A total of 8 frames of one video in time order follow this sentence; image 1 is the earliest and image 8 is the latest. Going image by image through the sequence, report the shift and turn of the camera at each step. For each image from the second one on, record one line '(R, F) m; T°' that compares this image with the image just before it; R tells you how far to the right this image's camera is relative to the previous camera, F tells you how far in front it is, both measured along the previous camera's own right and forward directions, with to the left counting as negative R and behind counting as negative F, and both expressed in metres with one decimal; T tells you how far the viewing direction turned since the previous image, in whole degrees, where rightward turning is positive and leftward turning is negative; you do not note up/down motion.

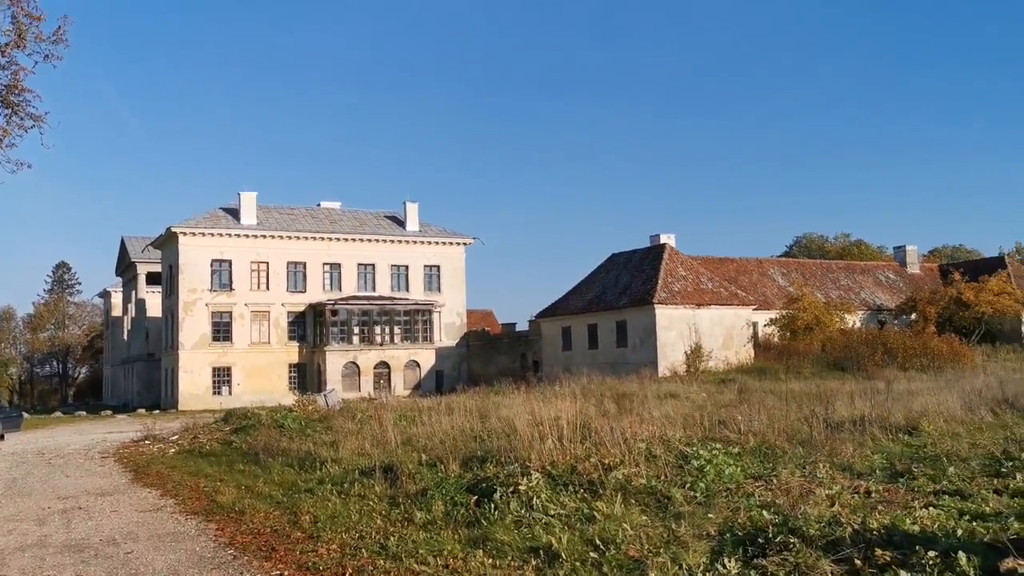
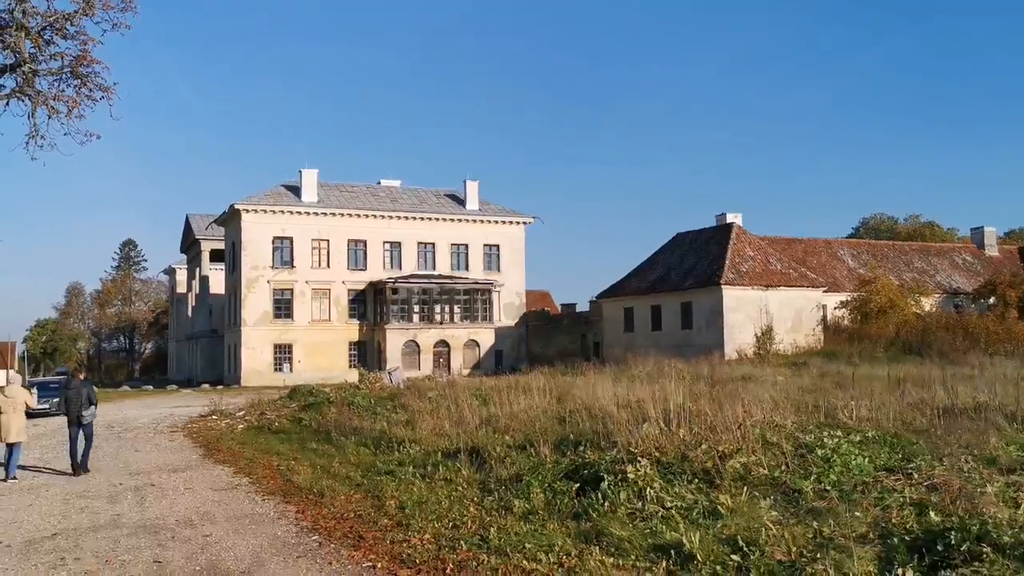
(-0.6, +0.9) m; -4°
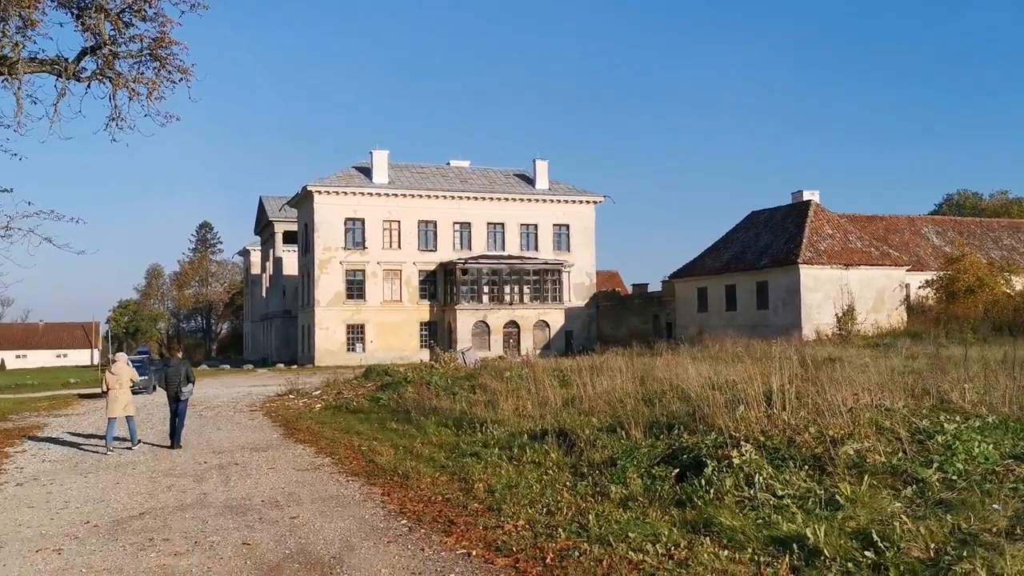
(-0.3, +0.5) m; -4°
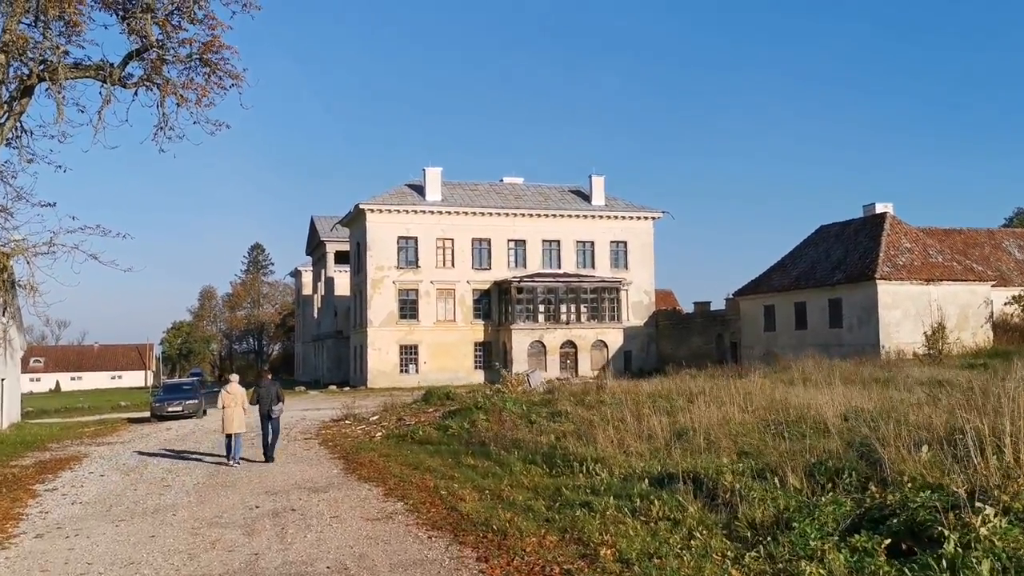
(-0.7, +2.1) m; -3°
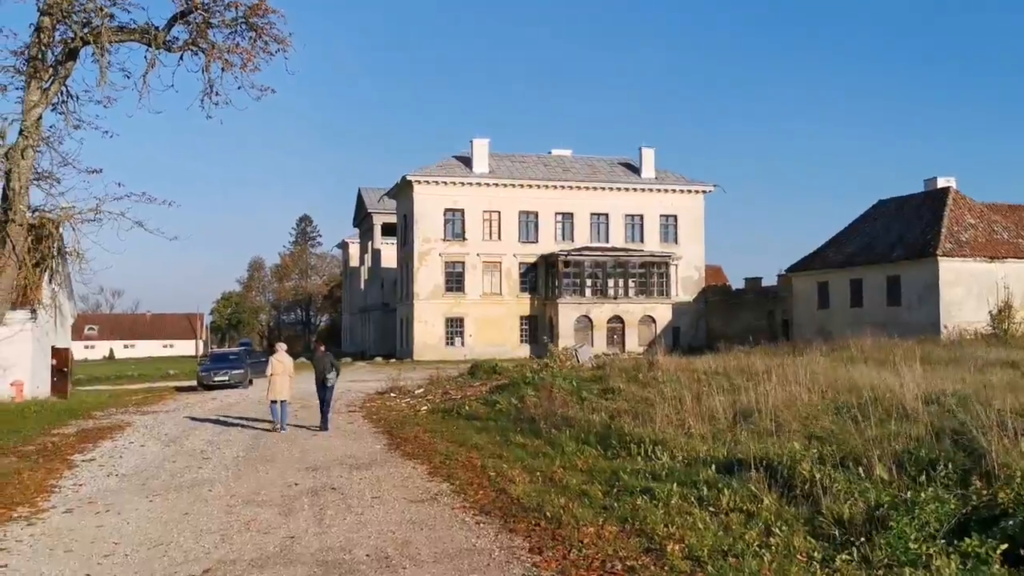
(-0.1, +0.7) m; -3°
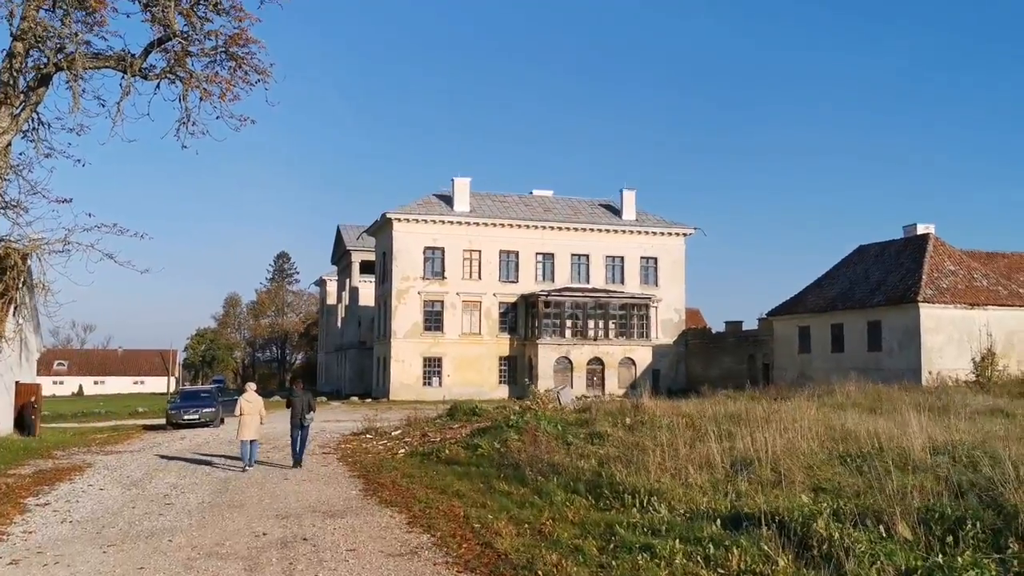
(-0.1, +0.6) m; +1°
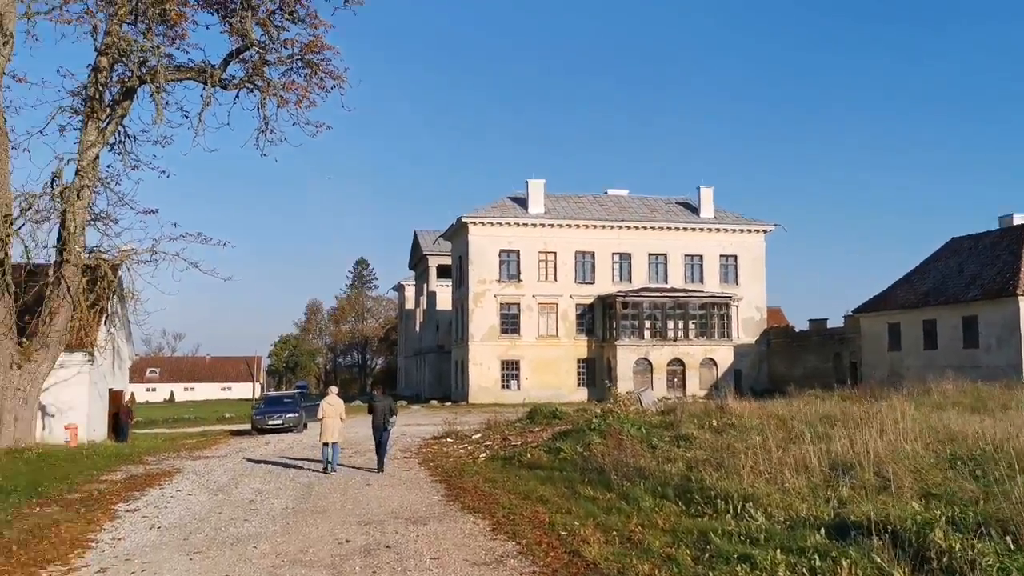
(-0.1, +0.3) m; -5°
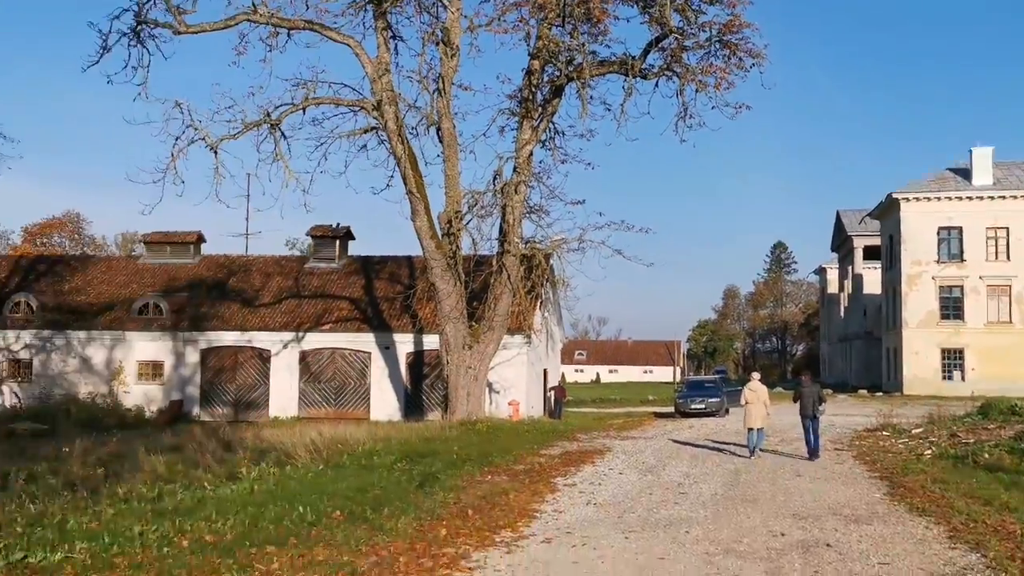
(-0.2, +0.2) m; -27°
